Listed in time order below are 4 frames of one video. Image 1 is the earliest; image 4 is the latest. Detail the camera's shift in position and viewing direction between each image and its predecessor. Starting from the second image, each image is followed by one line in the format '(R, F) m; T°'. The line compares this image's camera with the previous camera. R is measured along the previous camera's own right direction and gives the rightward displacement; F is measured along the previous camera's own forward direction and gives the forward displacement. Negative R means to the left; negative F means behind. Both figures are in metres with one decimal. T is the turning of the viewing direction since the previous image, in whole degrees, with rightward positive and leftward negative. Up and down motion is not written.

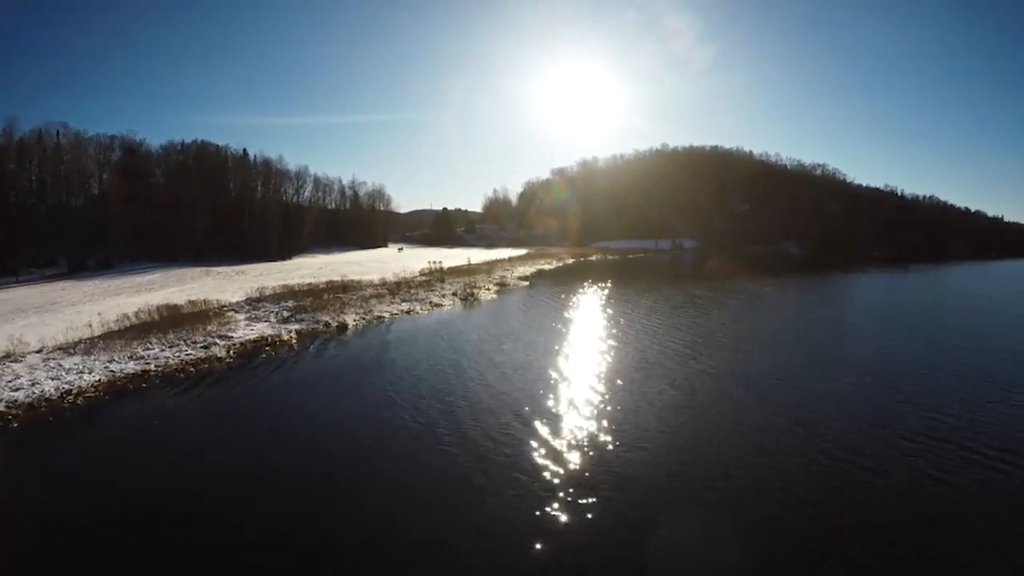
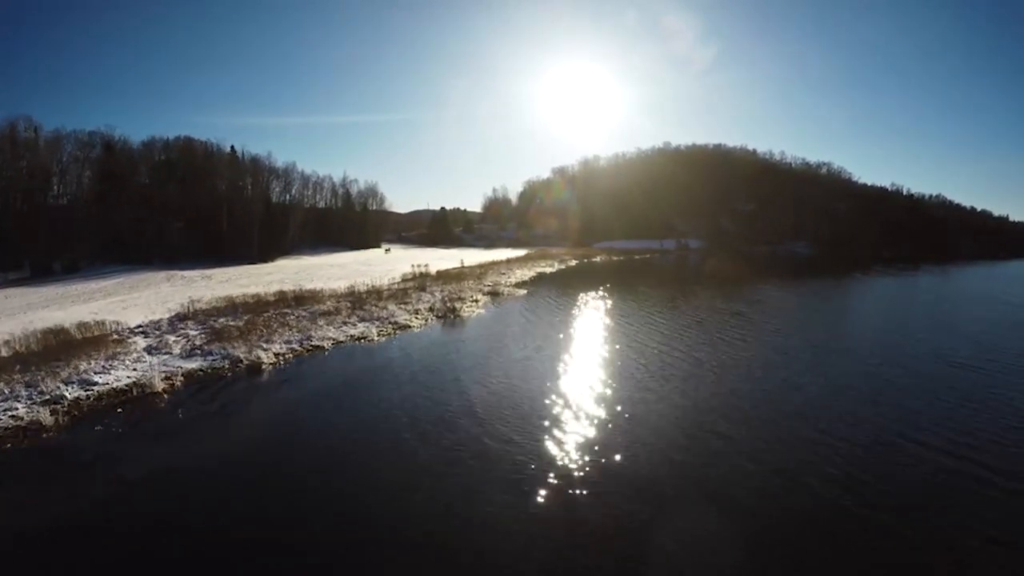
(+0.1, +1.9) m; 0°
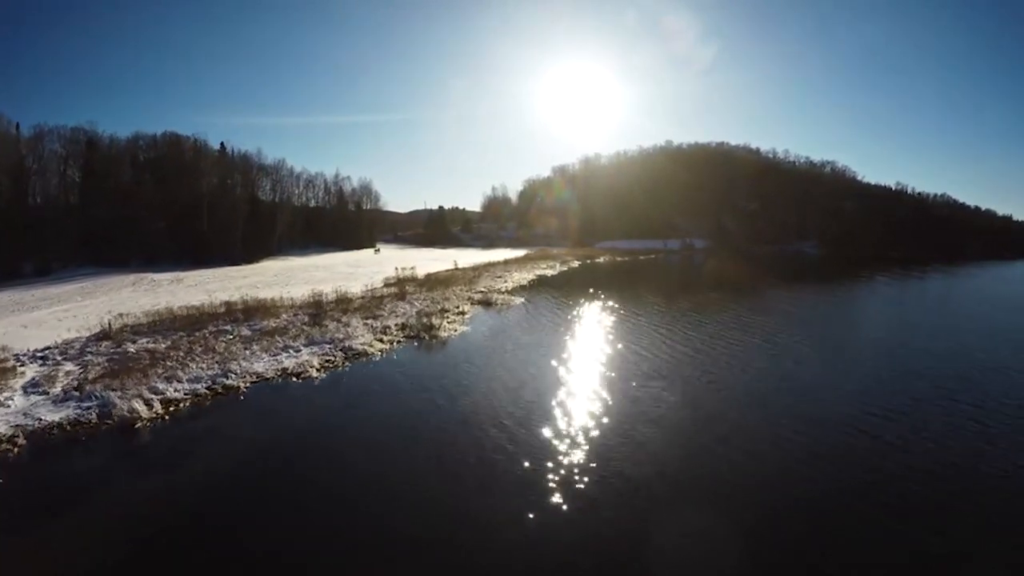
(+0.1, +1.4) m; 0°
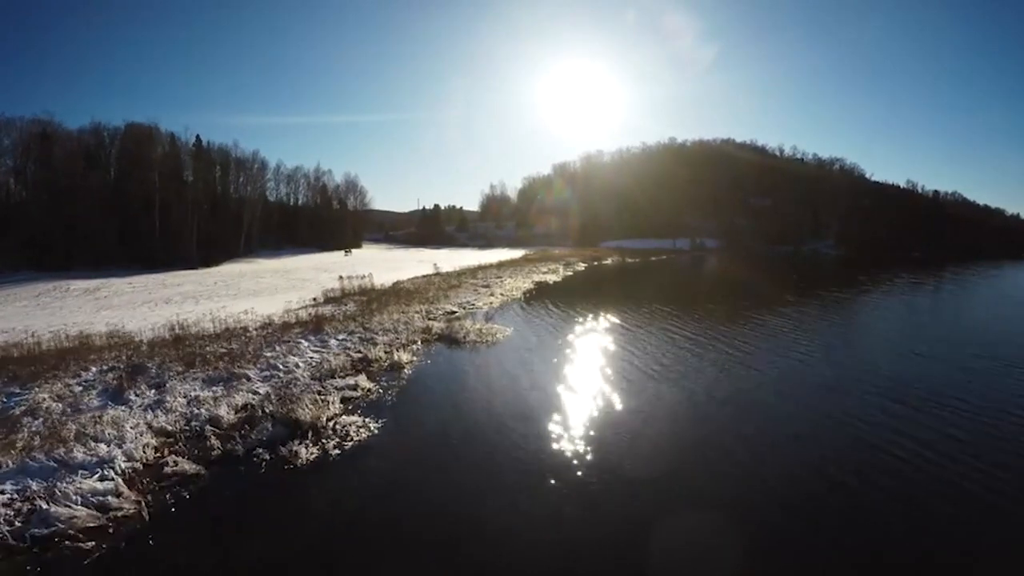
(+0.2, +2.9) m; 0°
